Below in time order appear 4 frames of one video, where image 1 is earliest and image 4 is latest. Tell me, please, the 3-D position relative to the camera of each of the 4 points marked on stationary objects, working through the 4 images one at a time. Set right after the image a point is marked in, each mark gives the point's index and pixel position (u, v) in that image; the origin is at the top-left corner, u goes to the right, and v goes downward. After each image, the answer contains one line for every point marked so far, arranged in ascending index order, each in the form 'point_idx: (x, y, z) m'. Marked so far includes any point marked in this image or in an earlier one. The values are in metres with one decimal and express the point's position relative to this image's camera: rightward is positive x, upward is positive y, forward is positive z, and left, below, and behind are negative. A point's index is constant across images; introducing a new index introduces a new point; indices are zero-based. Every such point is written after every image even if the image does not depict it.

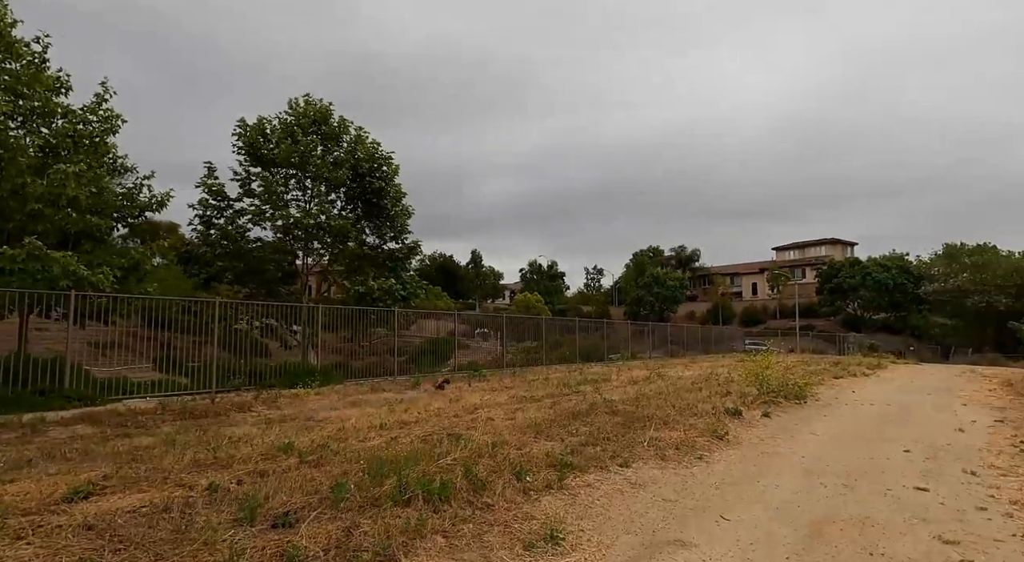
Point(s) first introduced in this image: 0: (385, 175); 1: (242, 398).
0: (-3.4, +2.9, +16.8) m
1: (-4.3, -1.9, +10.0) m
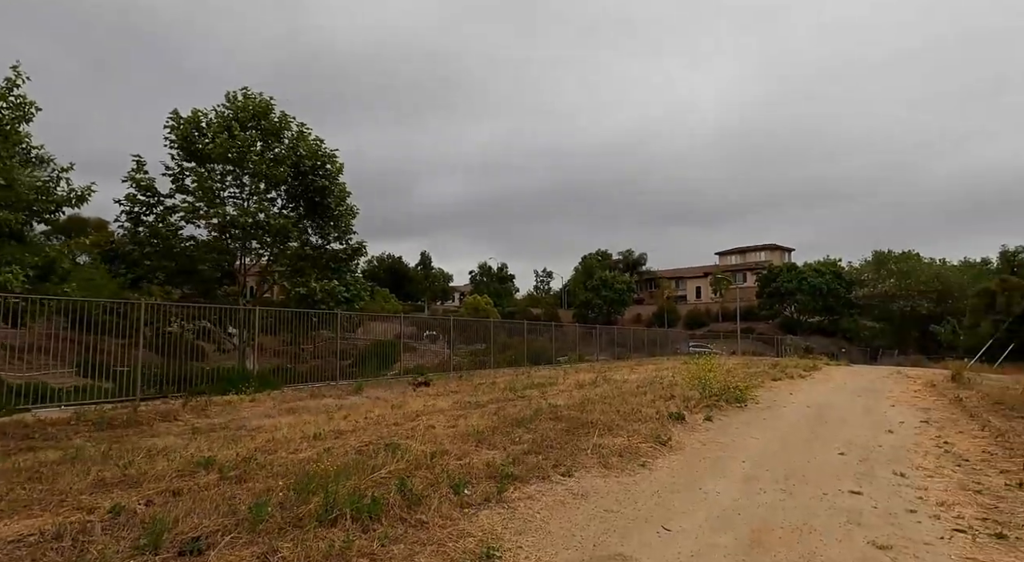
0: (-4.8, +2.8, +16.3) m
1: (-5.2, -1.9, +9.4) m
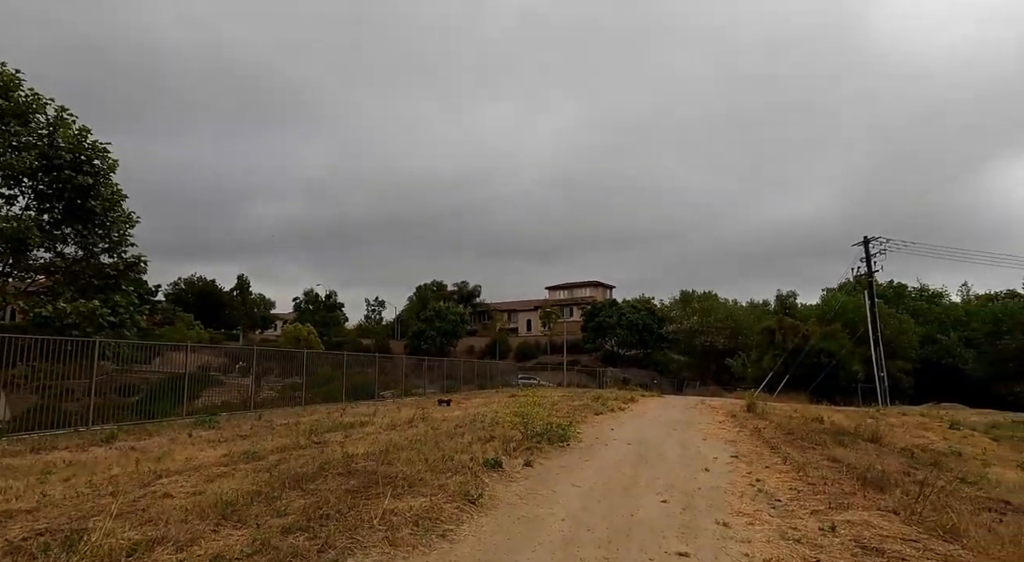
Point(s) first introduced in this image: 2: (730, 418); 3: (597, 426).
0: (-8.9, +2.4, +13.5) m
1: (-7.6, -2.0, +6.5) m
2: (+6.9, -4.3, +19.6) m
3: (+1.9, -3.3, +14.0) m
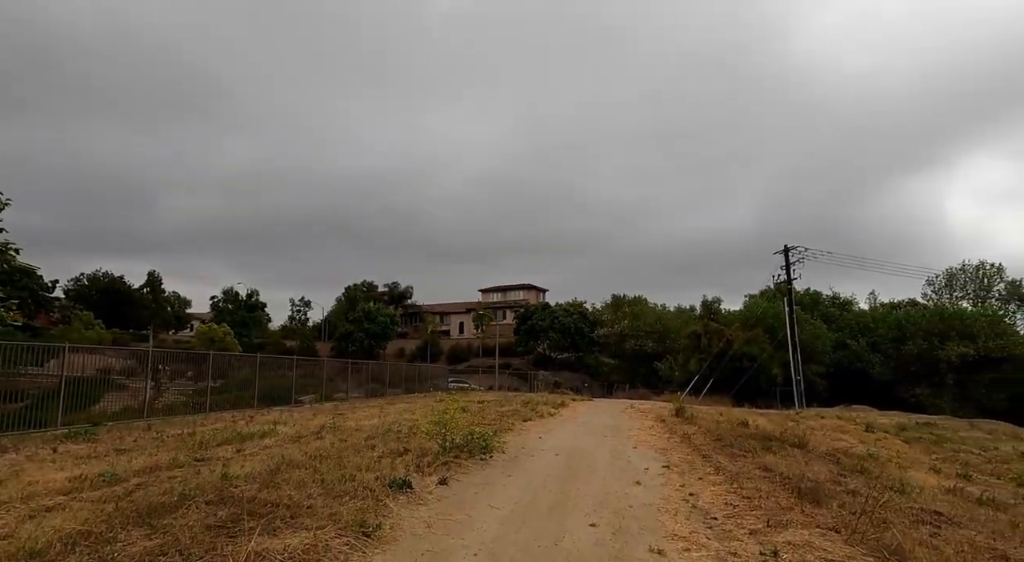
0: (-10.4, +2.6, +11.6) m
1: (-8.4, -1.8, +4.8) m
2: (+4.6, -4.4, +19.3) m
3: (+0.3, -3.2, +13.3) m
